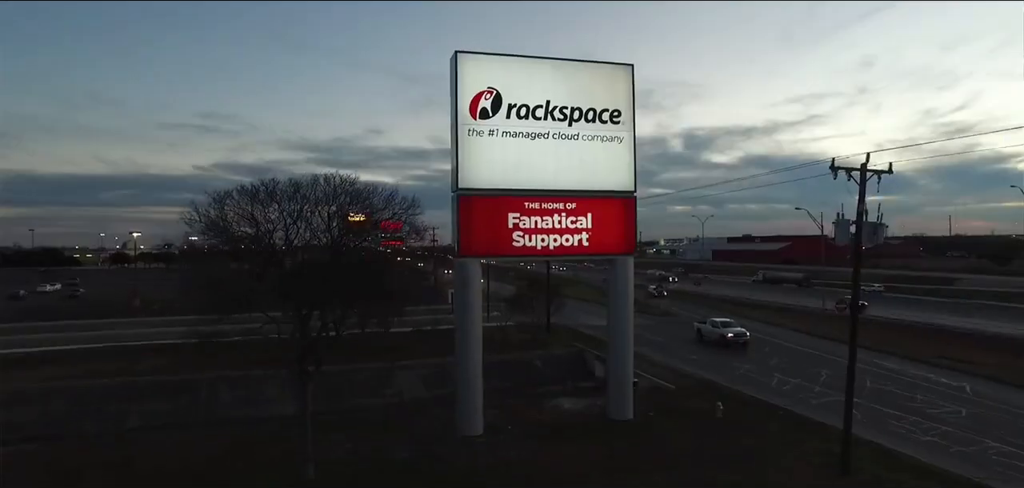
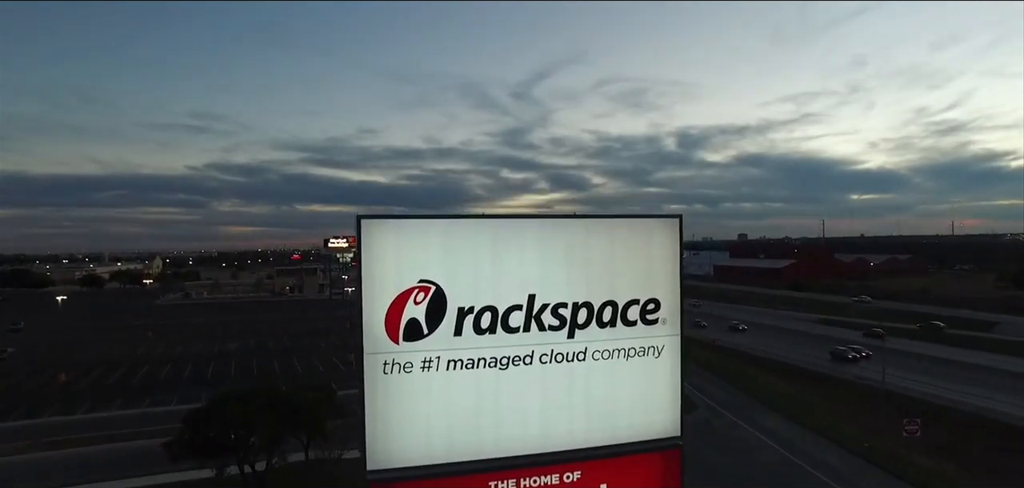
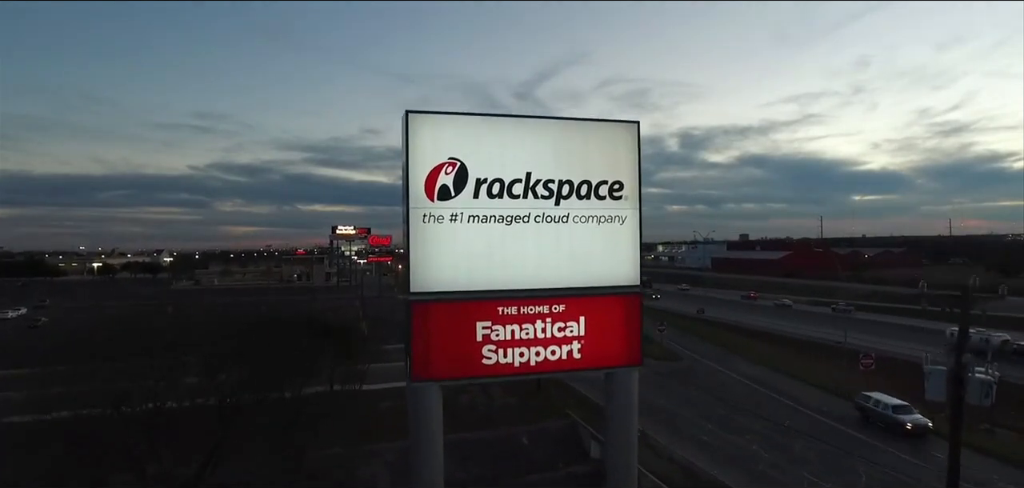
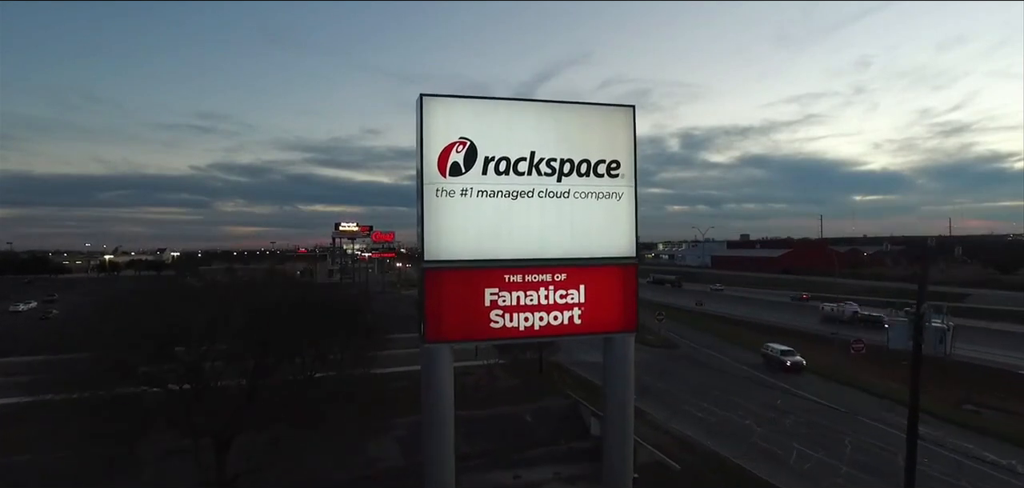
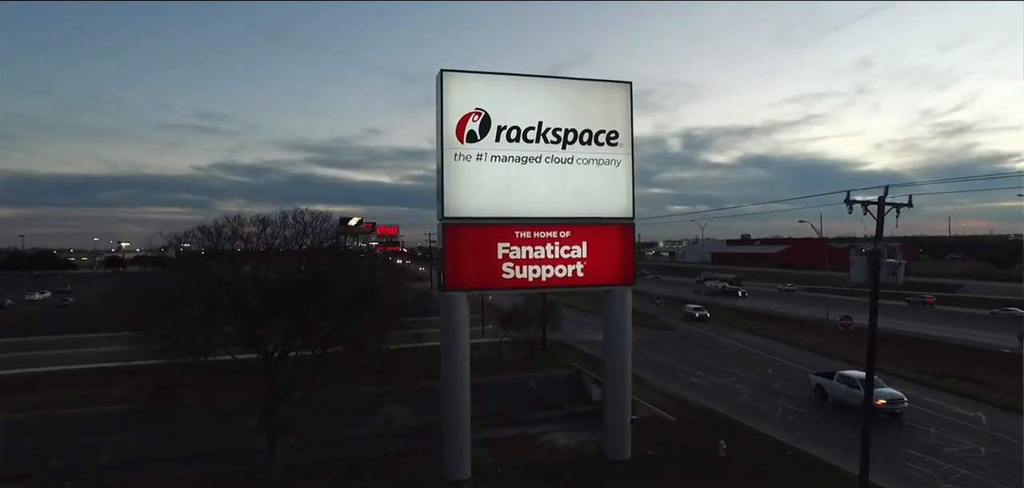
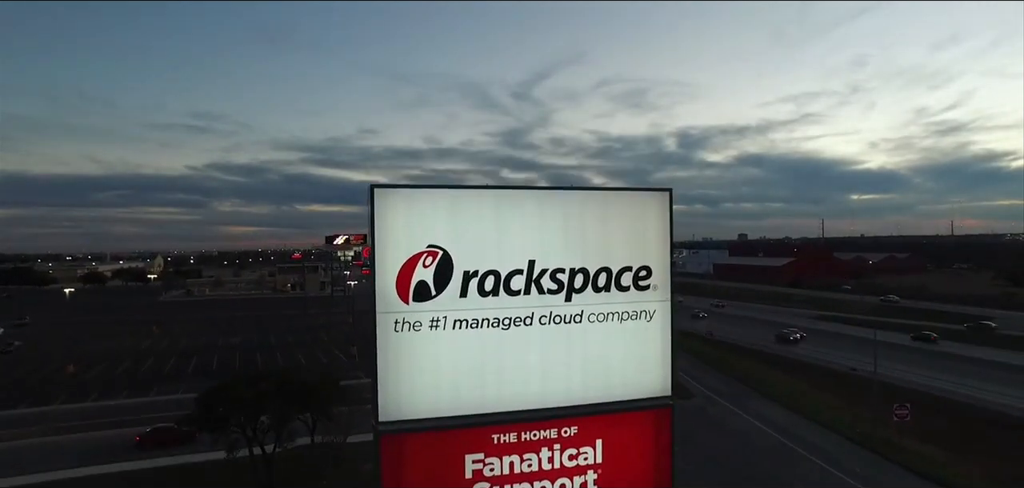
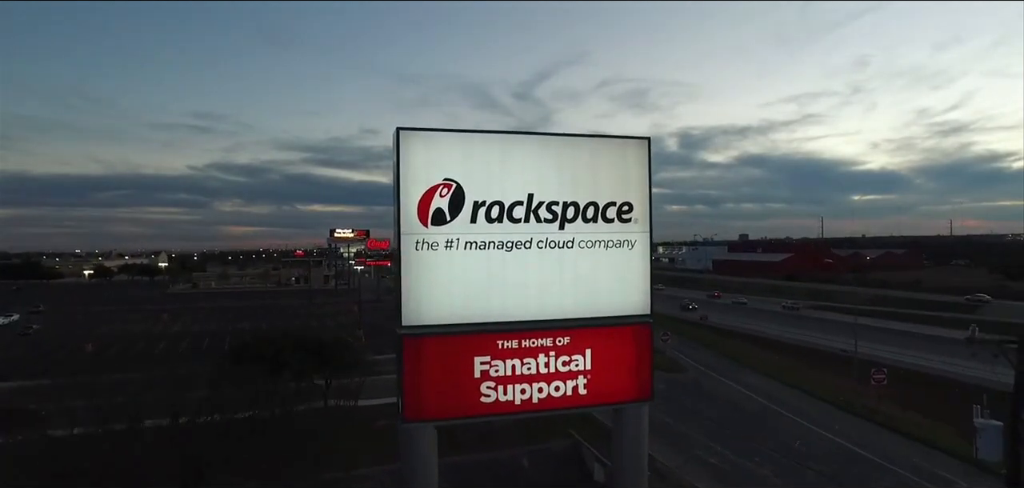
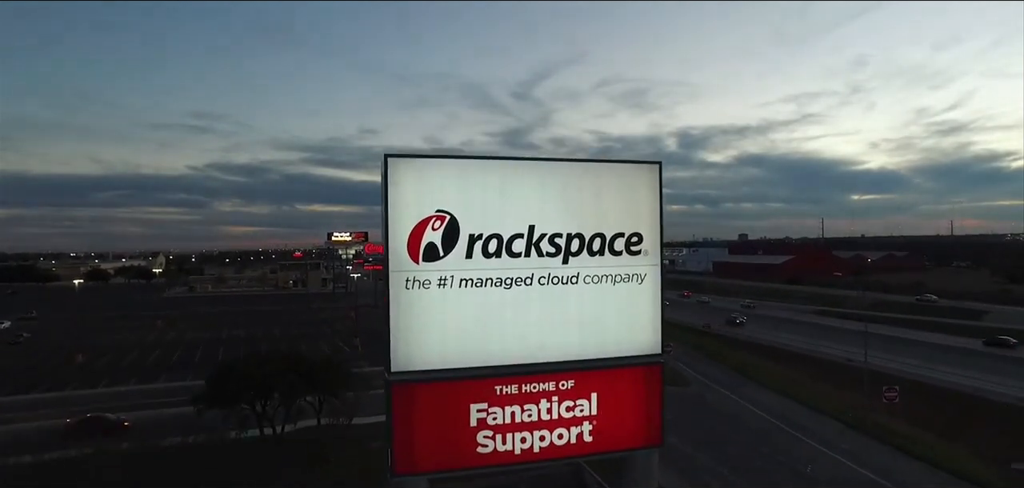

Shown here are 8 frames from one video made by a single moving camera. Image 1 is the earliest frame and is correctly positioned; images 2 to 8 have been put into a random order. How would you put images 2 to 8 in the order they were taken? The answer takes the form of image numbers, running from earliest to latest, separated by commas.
5, 4, 3, 7, 8, 6, 2
